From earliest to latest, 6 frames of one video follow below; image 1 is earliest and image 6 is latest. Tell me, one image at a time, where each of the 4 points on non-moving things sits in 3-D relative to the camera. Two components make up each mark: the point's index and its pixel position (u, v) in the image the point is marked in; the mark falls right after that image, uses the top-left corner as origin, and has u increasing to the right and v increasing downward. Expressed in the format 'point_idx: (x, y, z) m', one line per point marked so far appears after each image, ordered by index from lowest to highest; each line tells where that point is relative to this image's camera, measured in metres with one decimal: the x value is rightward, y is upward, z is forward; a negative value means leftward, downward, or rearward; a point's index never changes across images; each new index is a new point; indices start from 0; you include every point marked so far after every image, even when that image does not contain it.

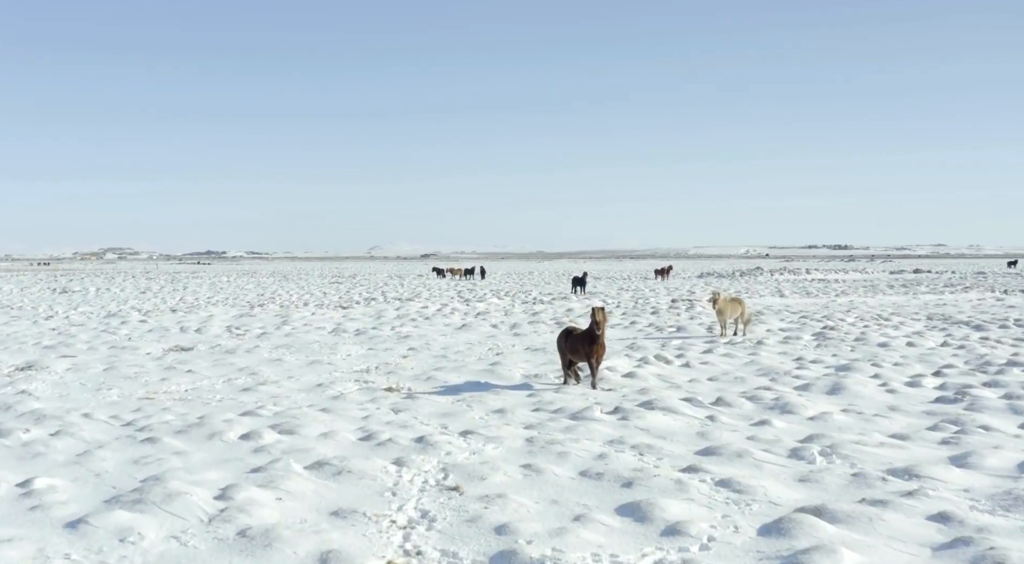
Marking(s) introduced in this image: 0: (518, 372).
0: (+0.1, -1.0, +11.4) m
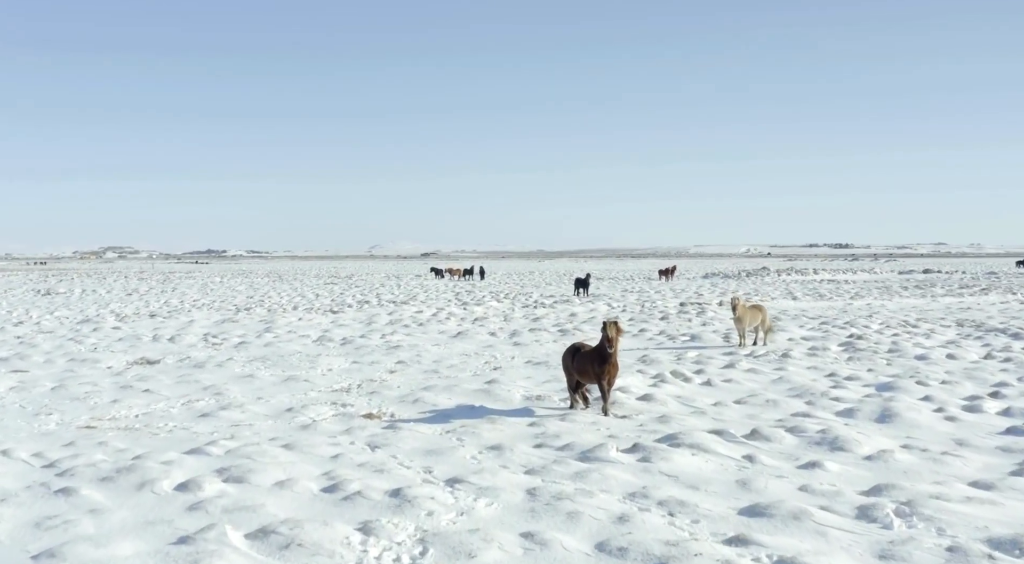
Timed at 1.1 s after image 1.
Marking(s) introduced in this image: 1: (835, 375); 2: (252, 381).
0: (+0.1, -1.1, +10.0) m
1: (+3.7, -1.1, +11.4) m
2: (-3.0, -1.1, +11.5) m
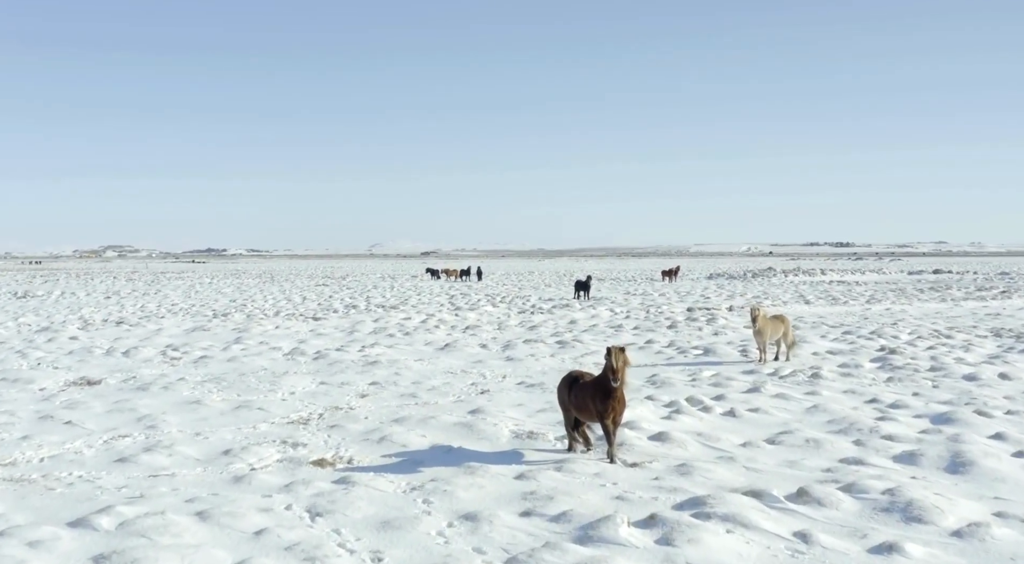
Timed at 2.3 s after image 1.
0: (-0.1, -1.2, +8.4) m
1: (+3.6, -1.2, +9.8) m
2: (-3.1, -1.3, +9.9) m
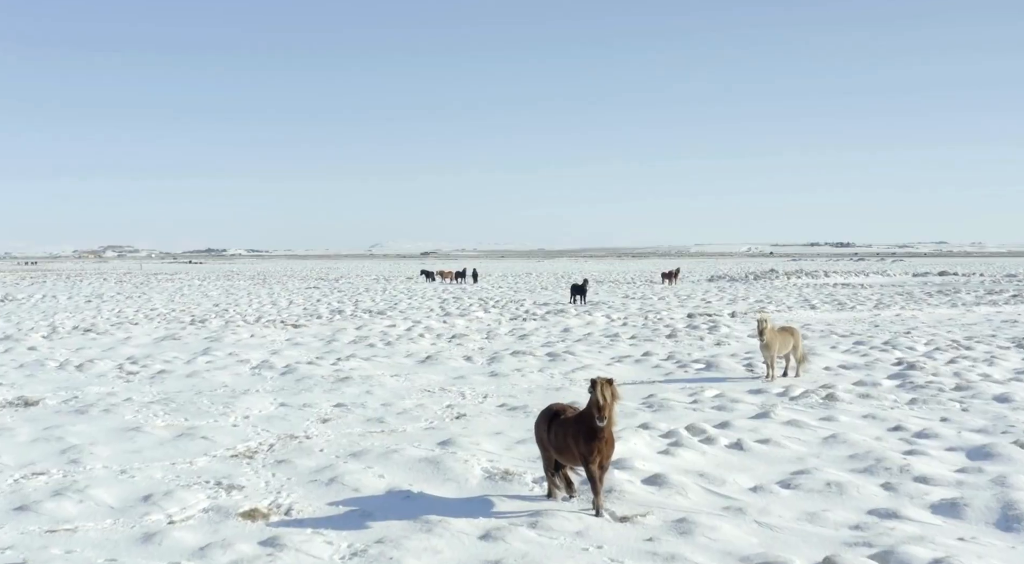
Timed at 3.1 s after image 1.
0: (-0.3, -1.3, +7.2) m
1: (+3.4, -1.3, +8.6) m
2: (-3.3, -1.4, +8.8) m
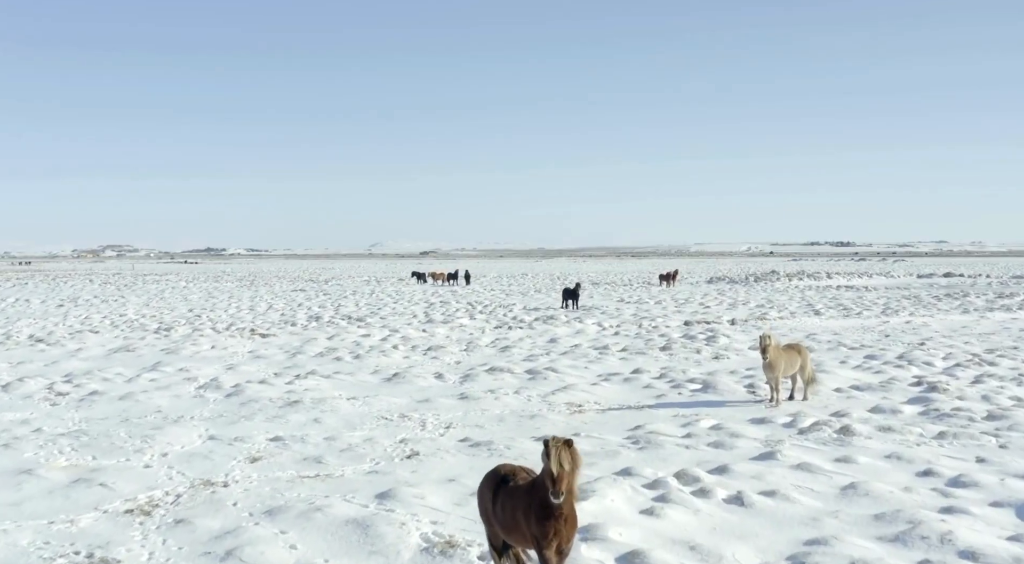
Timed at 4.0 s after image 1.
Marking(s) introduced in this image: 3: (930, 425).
0: (-0.6, -1.5, +5.9) m
1: (+3.1, -1.4, +7.3) m
2: (-3.6, -1.5, +7.4) m
3: (+3.8, -1.3, +9.0) m
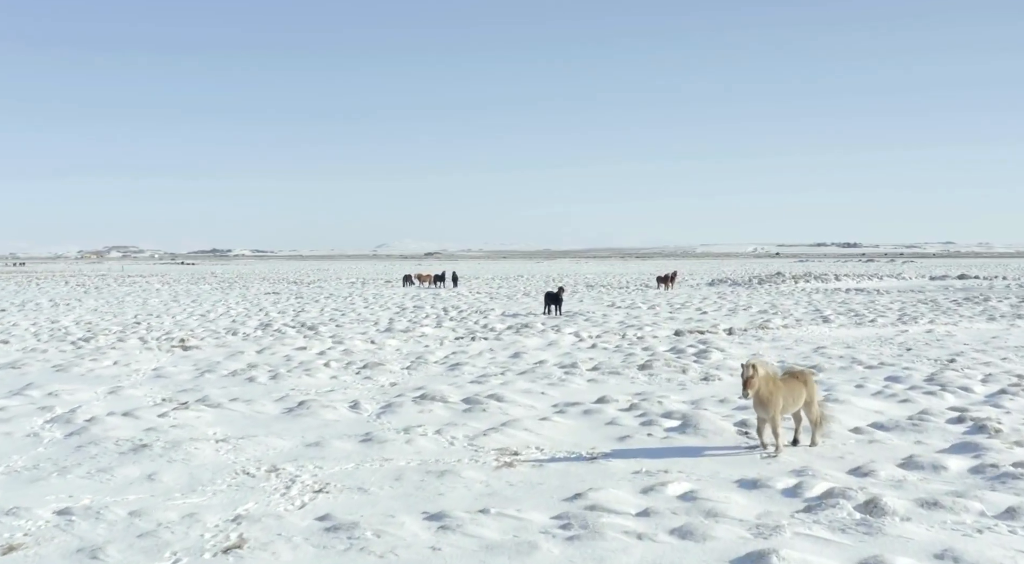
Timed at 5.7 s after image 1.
0: (-1.3, -1.5, +3.3) m
1: (+2.4, -1.5, +4.6) m
2: (-4.3, -1.5, +4.8) m
3: (+3.0, -1.4, +6.4) m
